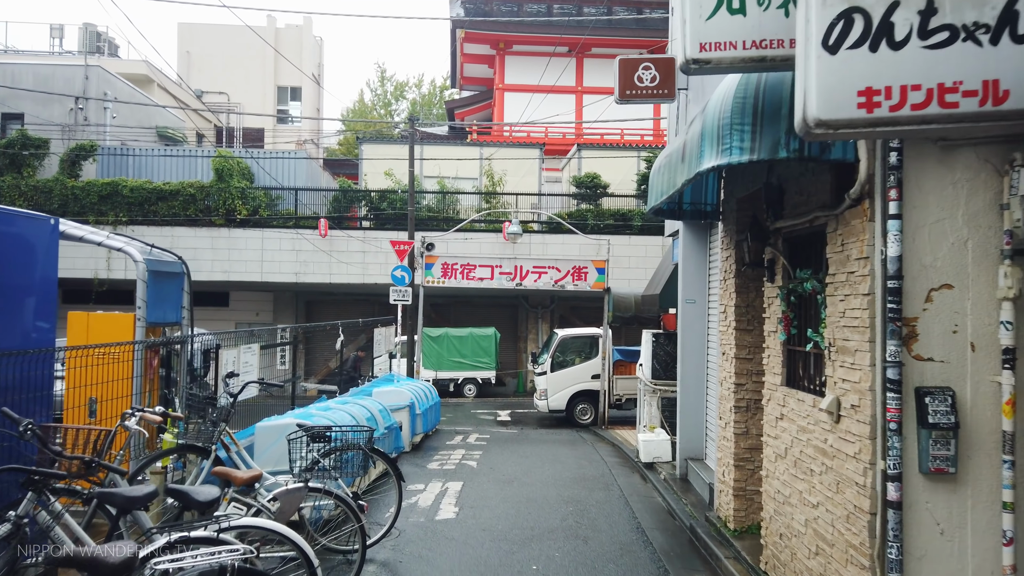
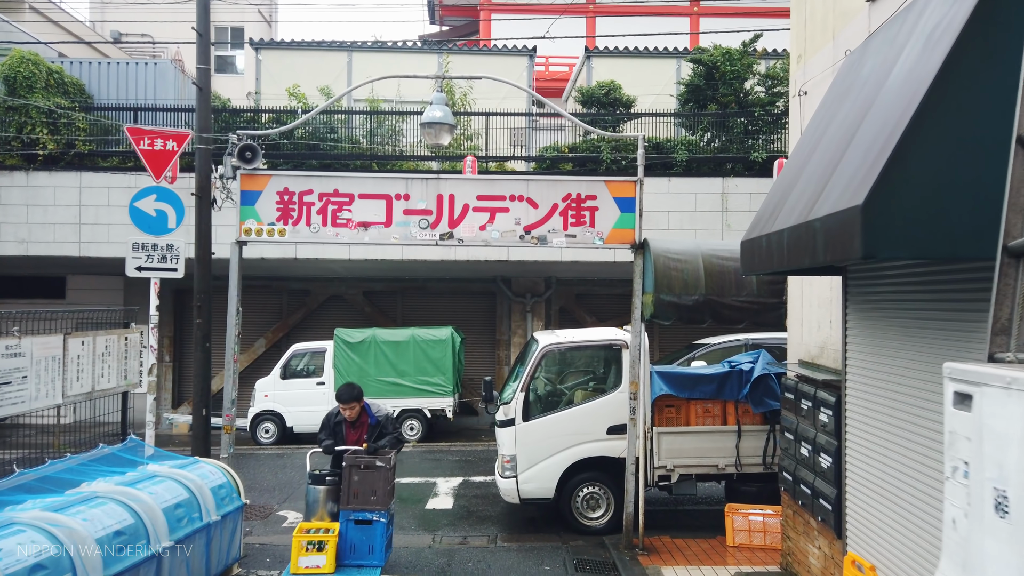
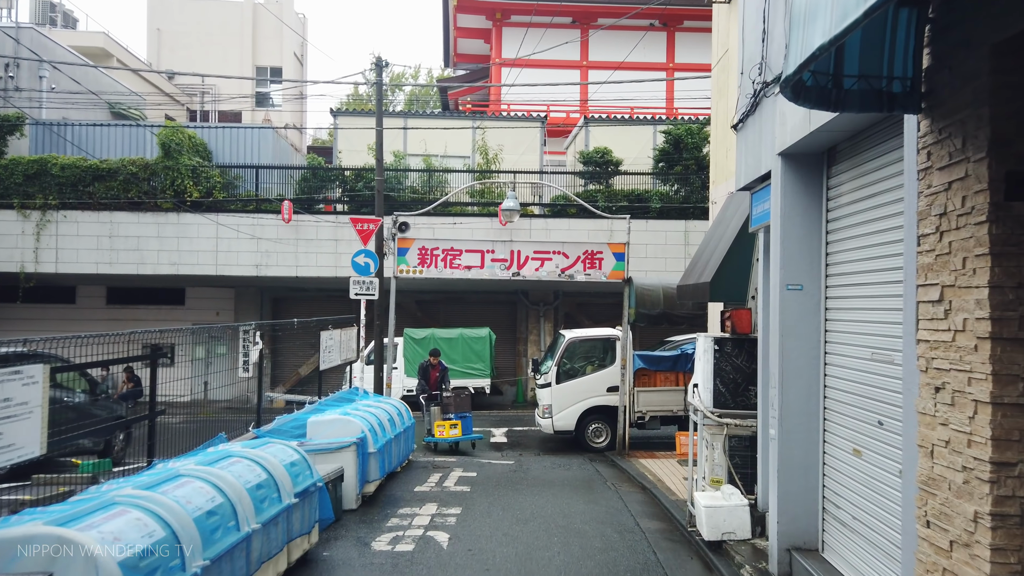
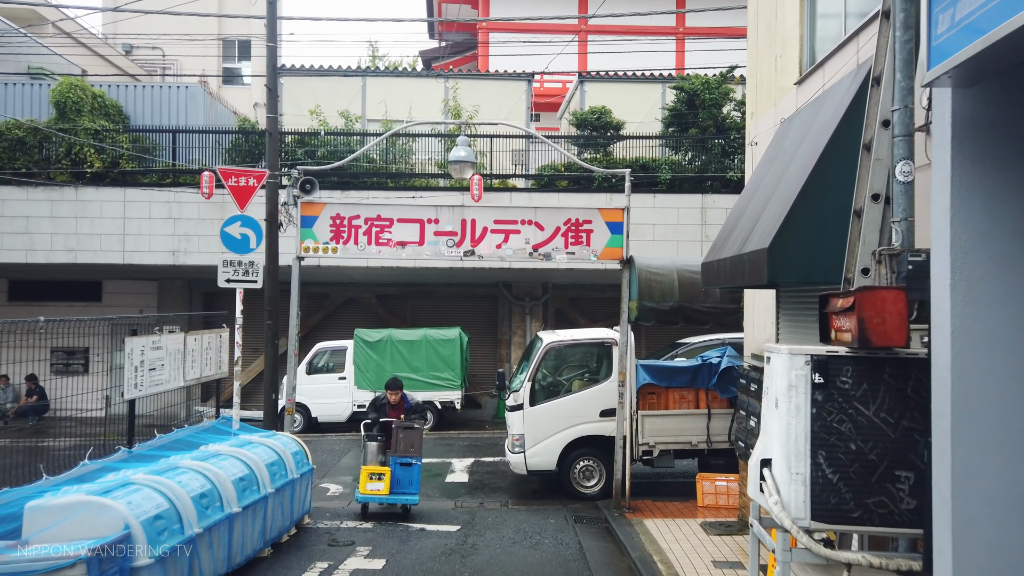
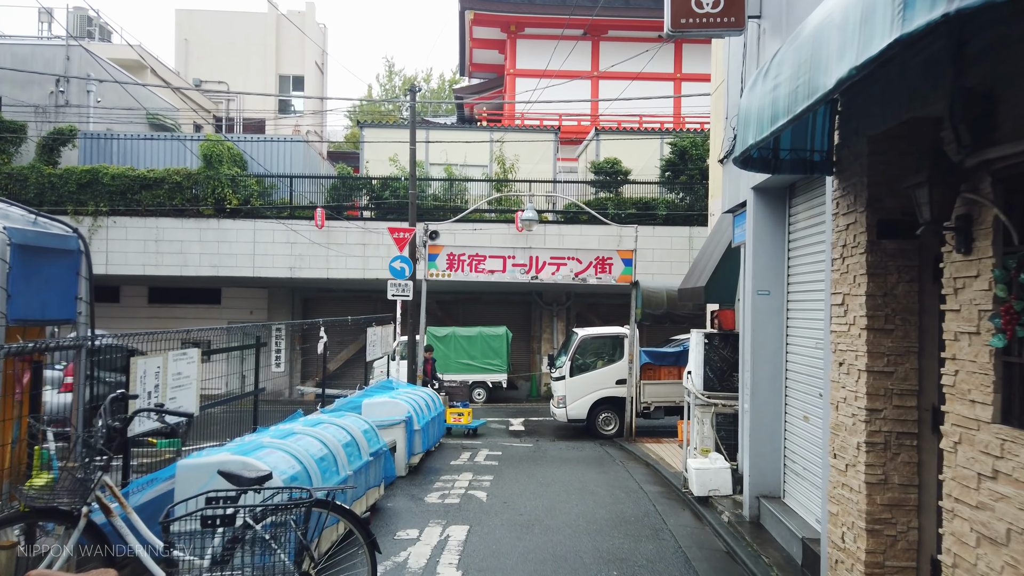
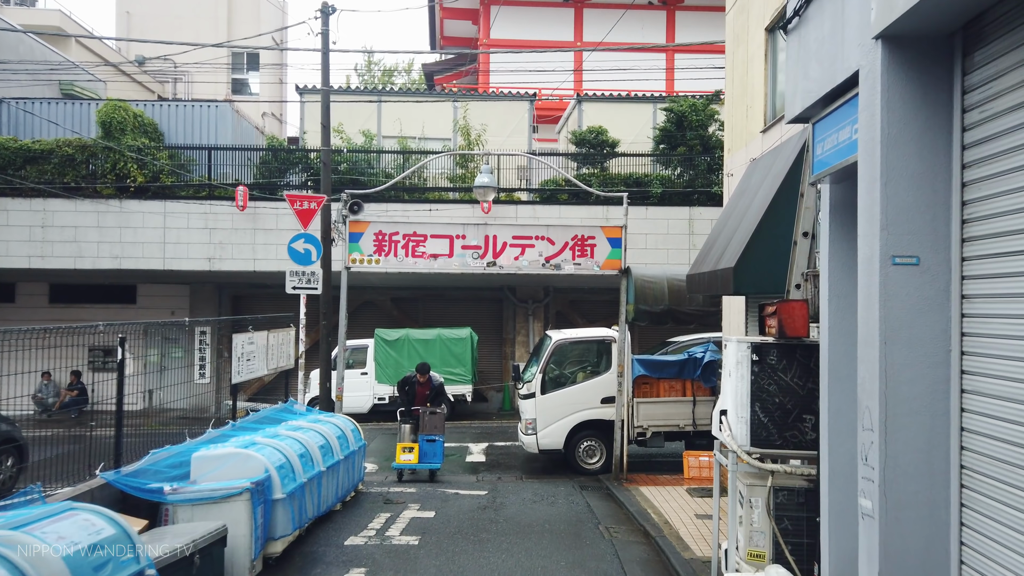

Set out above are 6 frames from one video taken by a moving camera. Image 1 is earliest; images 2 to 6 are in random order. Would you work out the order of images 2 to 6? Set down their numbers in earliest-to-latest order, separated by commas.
5, 3, 6, 4, 2
